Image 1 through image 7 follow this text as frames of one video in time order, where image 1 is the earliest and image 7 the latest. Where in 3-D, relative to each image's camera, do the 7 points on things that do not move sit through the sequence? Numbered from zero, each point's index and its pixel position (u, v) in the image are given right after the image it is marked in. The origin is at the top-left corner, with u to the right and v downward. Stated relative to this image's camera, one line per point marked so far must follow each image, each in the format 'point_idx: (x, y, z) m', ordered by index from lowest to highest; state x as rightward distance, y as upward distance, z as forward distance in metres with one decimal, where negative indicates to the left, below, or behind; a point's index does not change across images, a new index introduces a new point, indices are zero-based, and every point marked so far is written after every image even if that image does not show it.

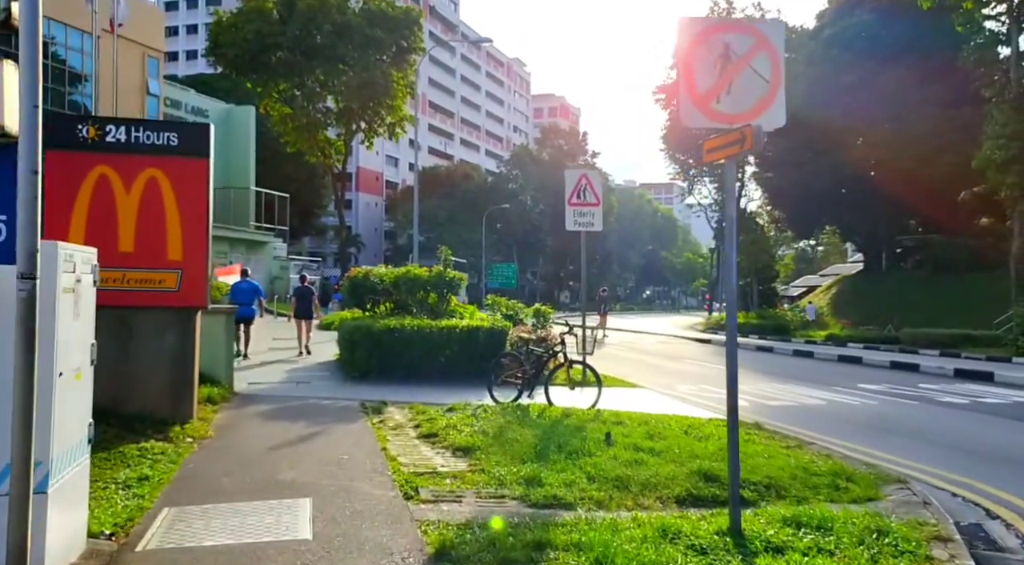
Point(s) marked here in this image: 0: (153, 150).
0: (-3.3, +1.2, +7.4) m
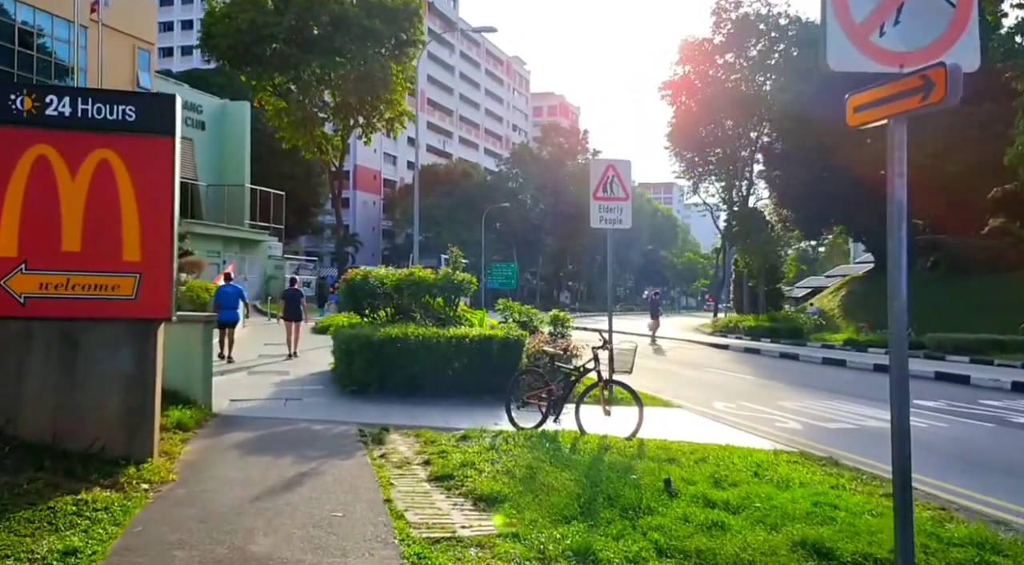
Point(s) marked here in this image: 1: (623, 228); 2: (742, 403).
0: (-3.0, +1.2, +6.1) m
1: (+1.4, +0.7, +10.5) m
2: (+3.2, -1.7, +11.6) m
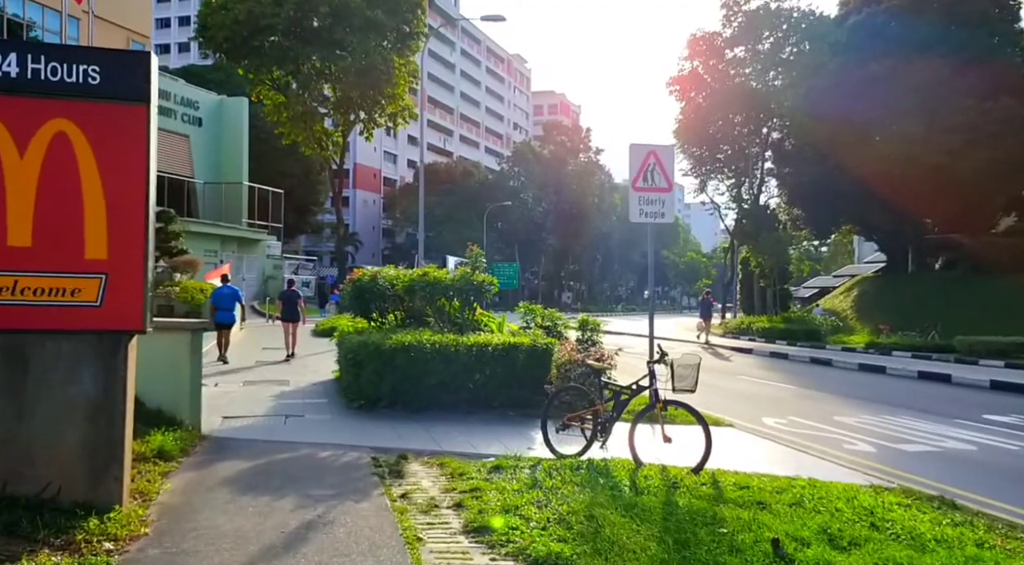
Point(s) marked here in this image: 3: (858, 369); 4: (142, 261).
0: (-2.7, +1.1, +4.9) m
1: (+1.7, +0.7, +9.3) m
2: (+3.6, -1.7, +10.4) m
3: (+7.1, -1.8, +16.8) m
4: (-2.3, +0.1, +5.1) m
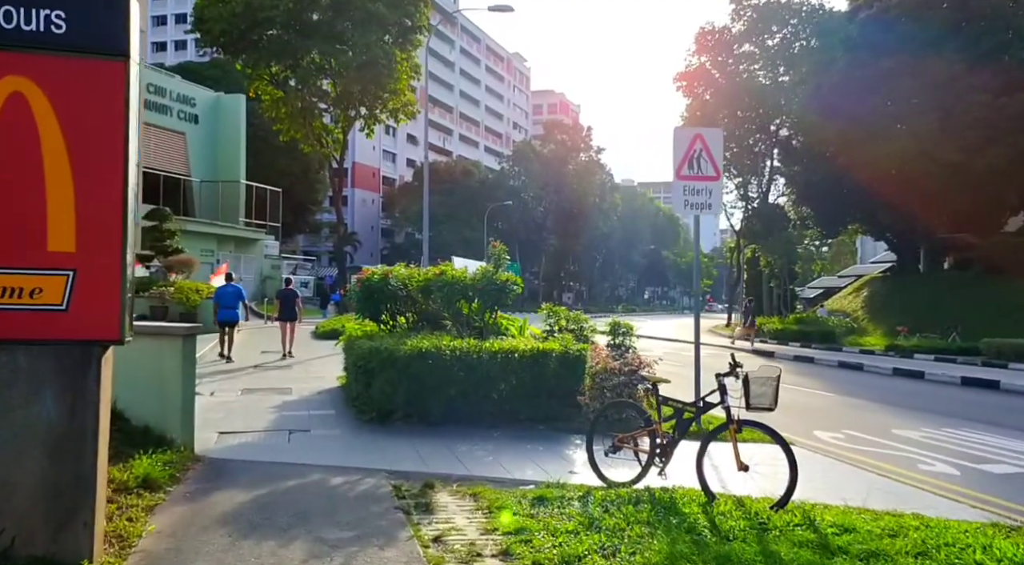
0: (-2.4, +1.1, +3.9) m
1: (+2.0, +0.7, +8.3) m
2: (+3.9, -1.7, +9.4) m
3: (+7.3, -1.8, +15.8) m
4: (-2.0, +0.1, +4.1) m
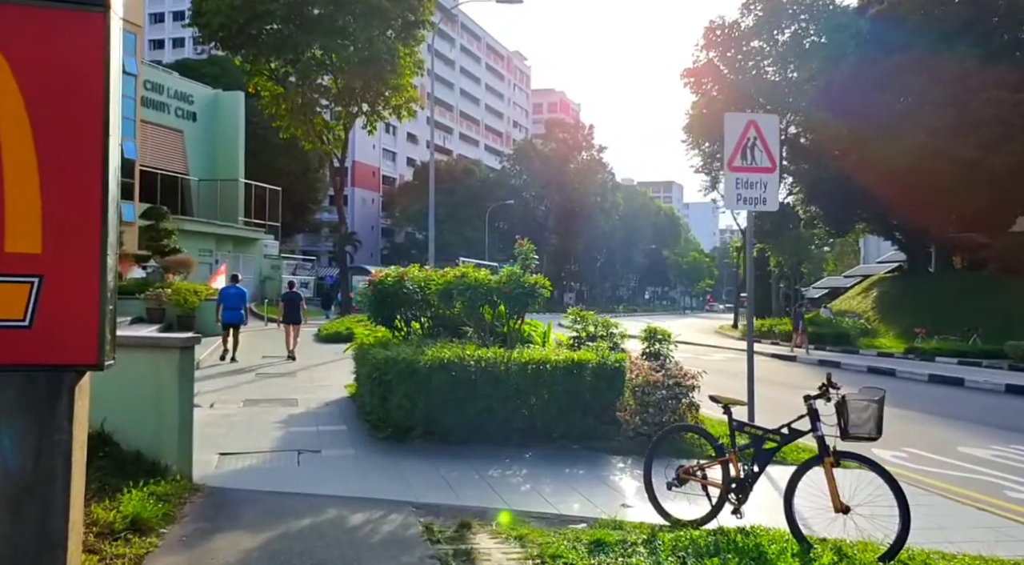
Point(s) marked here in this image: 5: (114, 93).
0: (-2.1, +1.1, +3.1) m
1: (+2.4, +0.7, +7.5) m
2: (+4.2, -1.7, +8.6) m
3: (+7.6, -1.8, +15.0) m
4: (-1.7, +0.1, +3.3) m
5: (-1.6, +0.8, +3.4) m
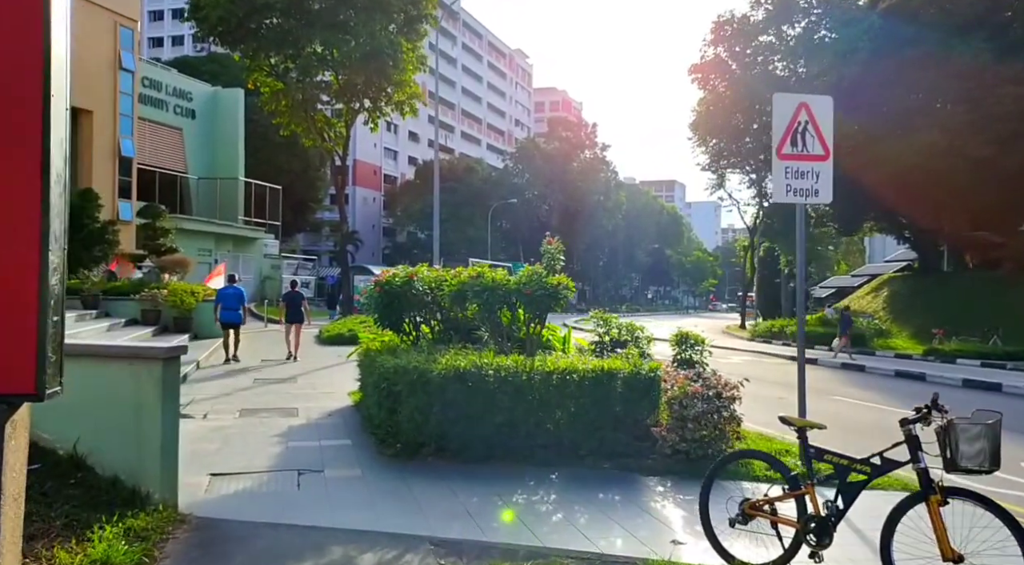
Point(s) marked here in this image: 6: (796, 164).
0: (-1.9, +1.1, +2.3) m
1: (+2.6, +0.6, +6.7) m
2: (+4.4, -1.8, +7.8) m
3: (+7.8, -1.8, +14.2) m
4: (-1.5, +0.1, +2.5) m
5: (-1.4, +0.8, +2.6) m
6: (+2.3, +1.0, +6.8) m
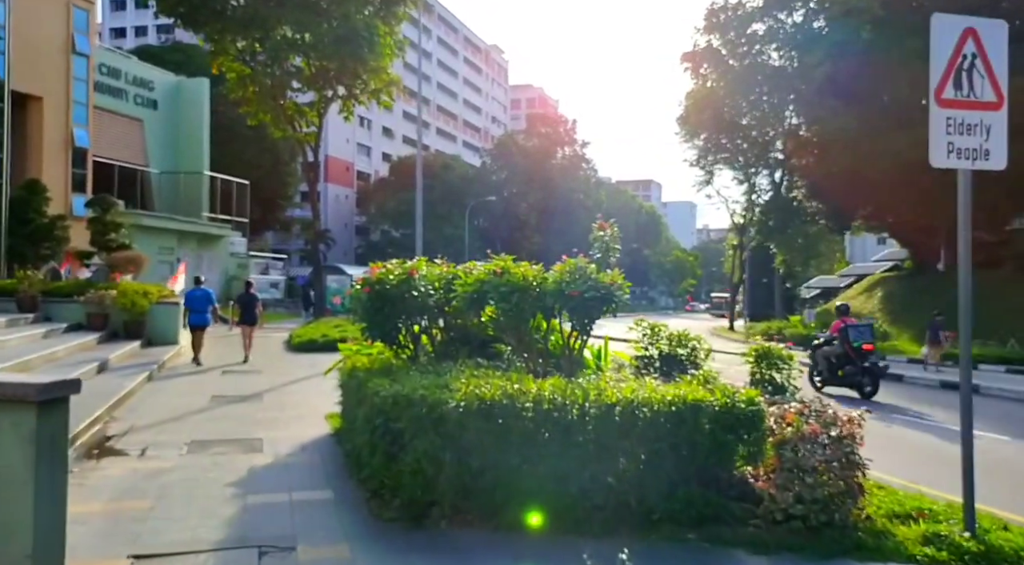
0: (-1.4, +1.1, +0.2) m
1: (+2.9, +0.7, +4.8) m
2: (+4.6, -1.7, +6.0) m
3: (+7.9, -1.8, +12.5) m
4: (-1.0, +0.1, +0.5) m
5: (-1.0, +0.8, +0.5) m
6: (+2.6, +1.0, +4.8) m
